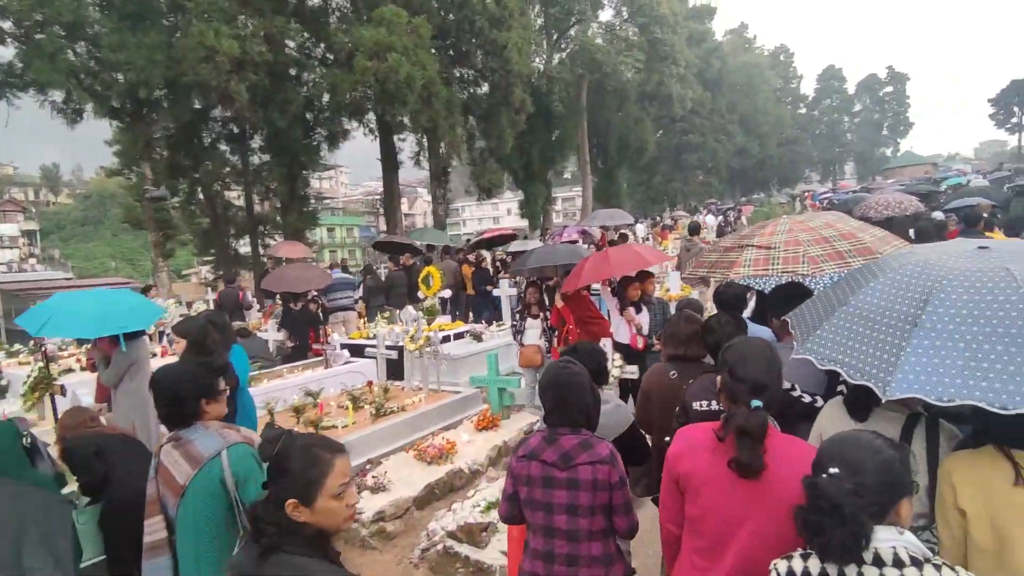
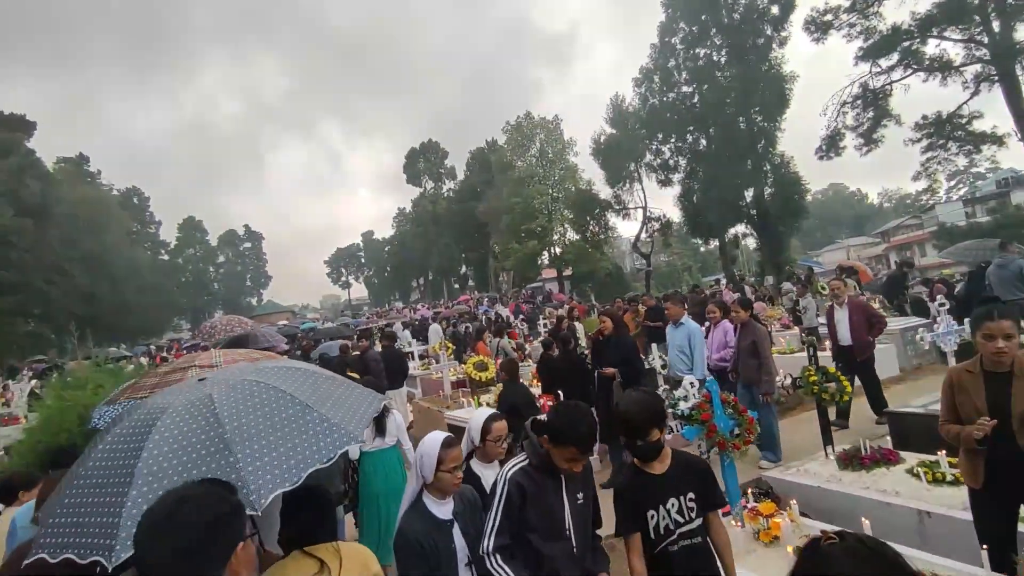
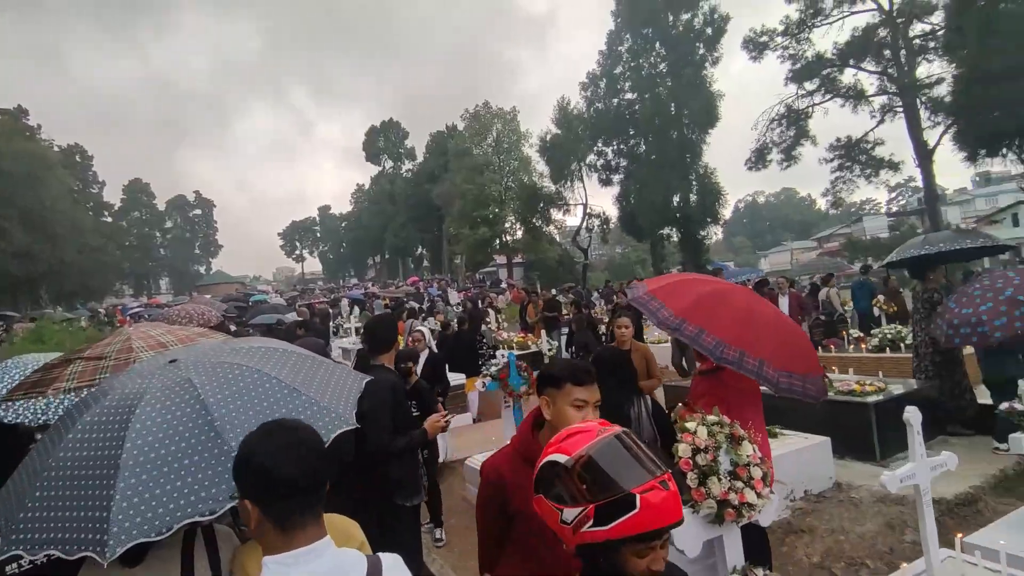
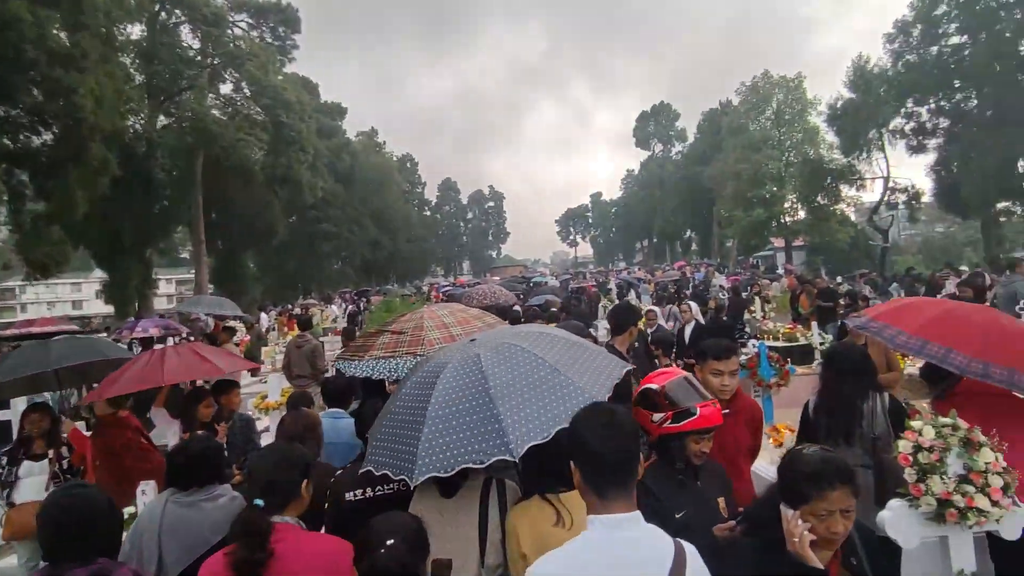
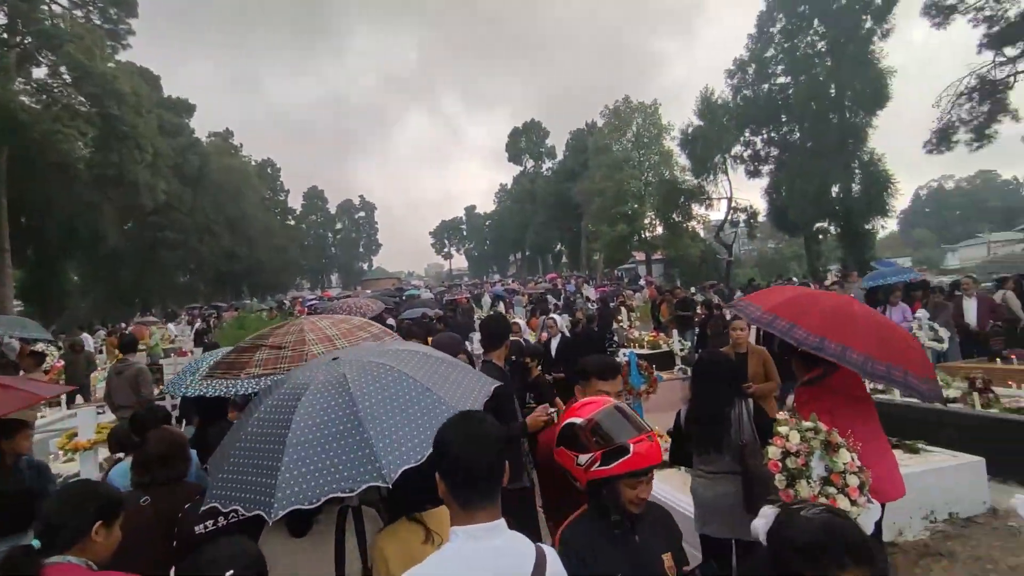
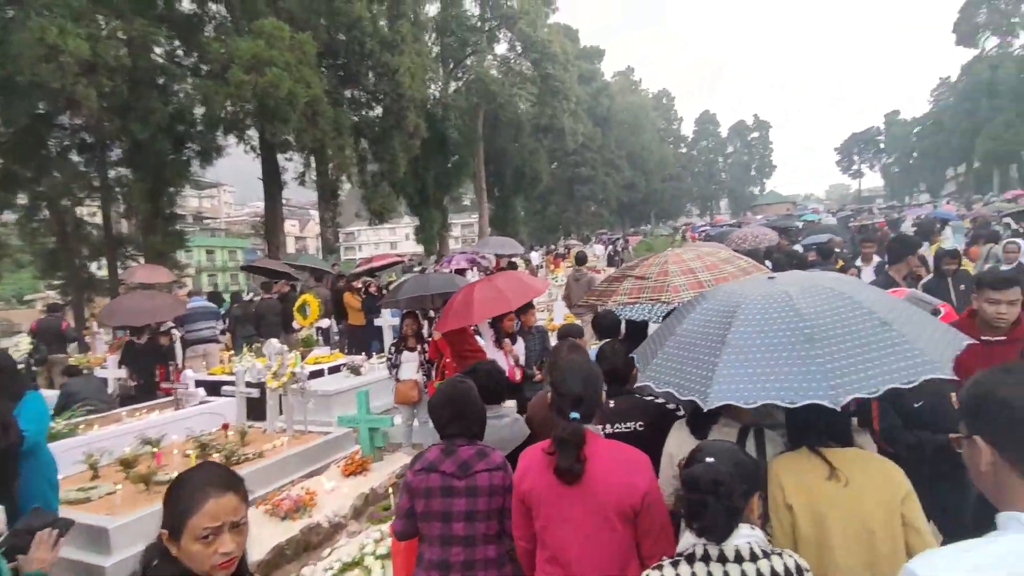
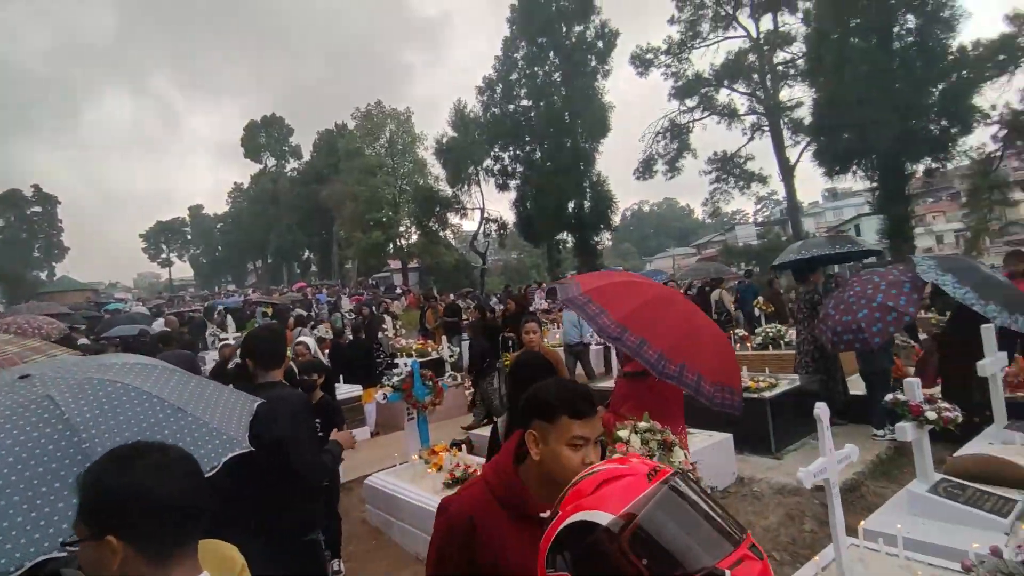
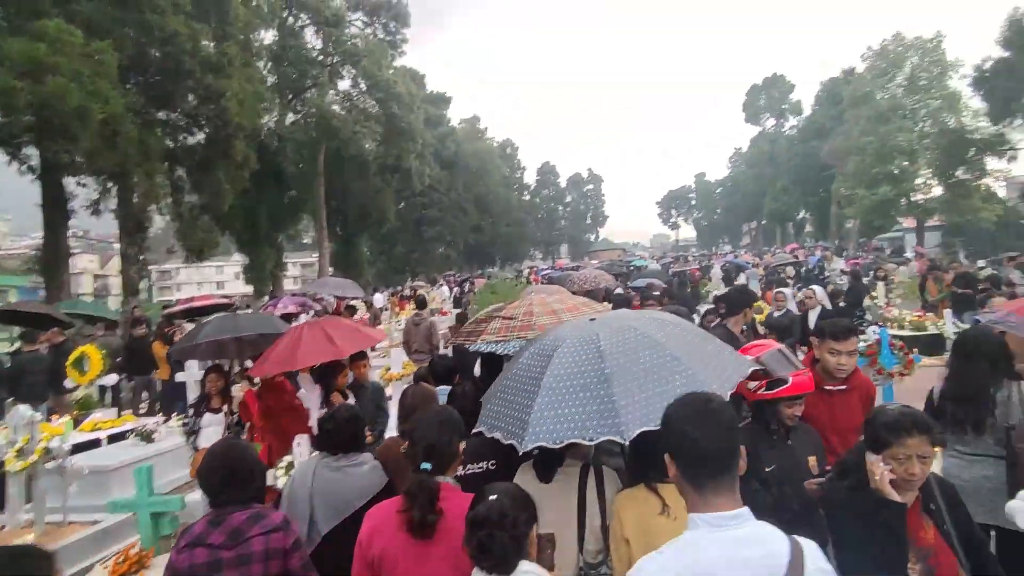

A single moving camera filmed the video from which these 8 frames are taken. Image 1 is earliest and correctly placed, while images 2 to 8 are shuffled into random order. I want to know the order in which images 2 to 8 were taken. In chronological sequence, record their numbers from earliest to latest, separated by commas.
6, 8, 4, 5, 3, 7, 2
